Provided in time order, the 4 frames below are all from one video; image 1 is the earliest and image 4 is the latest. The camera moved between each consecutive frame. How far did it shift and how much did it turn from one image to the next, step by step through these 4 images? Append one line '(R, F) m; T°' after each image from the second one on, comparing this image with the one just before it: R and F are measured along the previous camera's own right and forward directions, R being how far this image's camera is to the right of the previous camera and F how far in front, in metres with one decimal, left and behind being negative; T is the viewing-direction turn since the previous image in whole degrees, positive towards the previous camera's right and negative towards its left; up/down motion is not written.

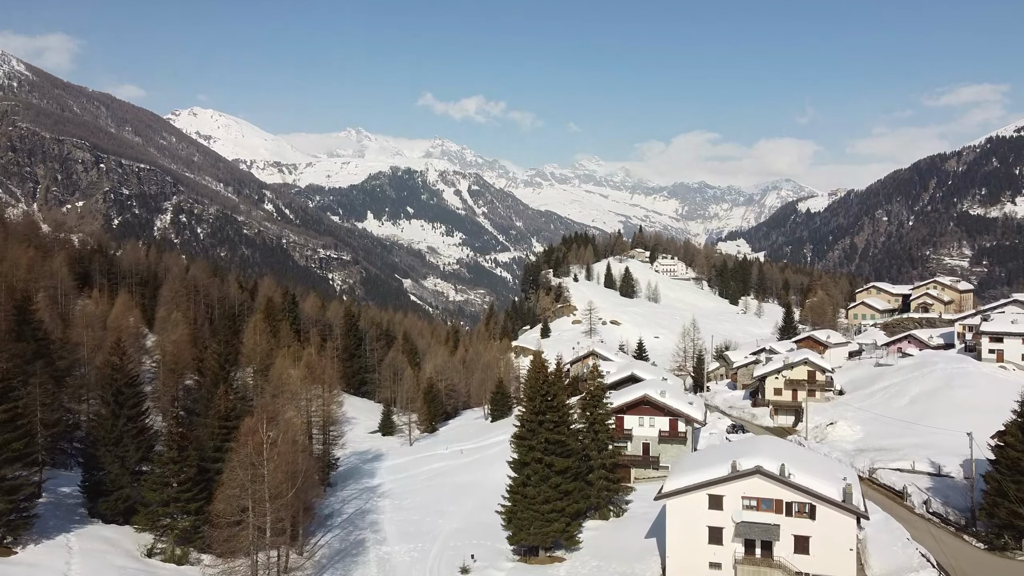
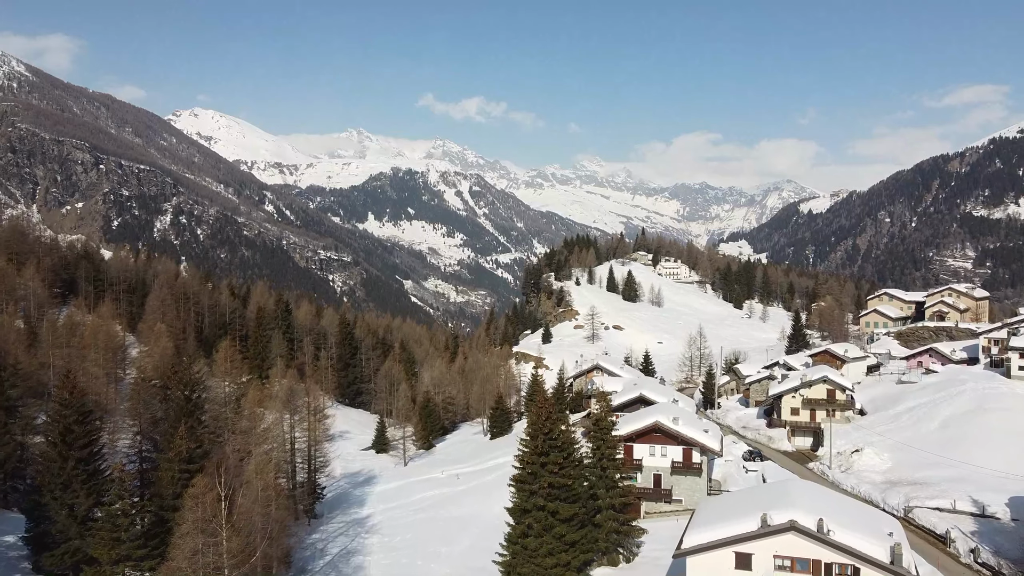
(+0.1, +3.7) m; 0°
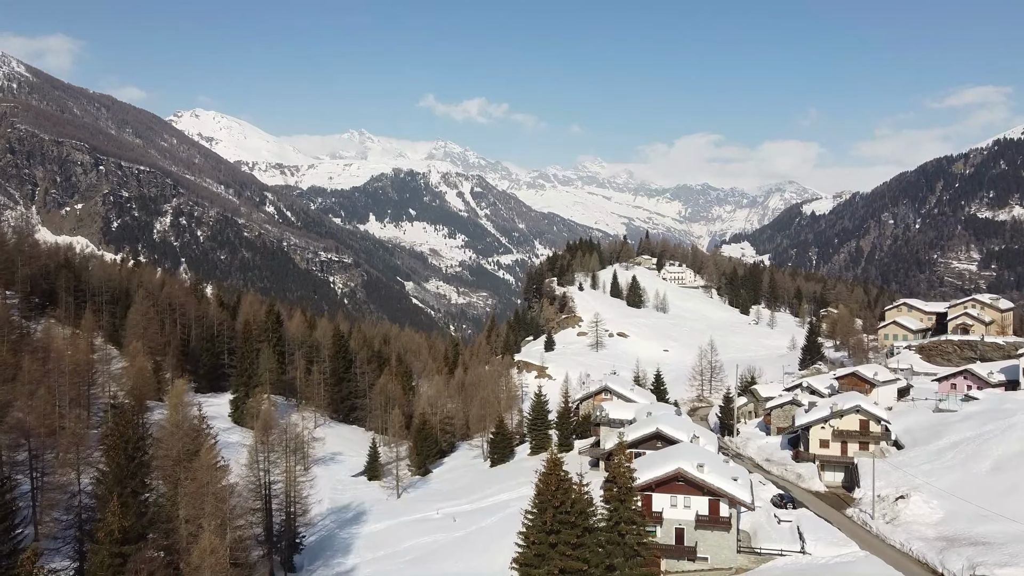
(0.0, +5.1) m; 0°
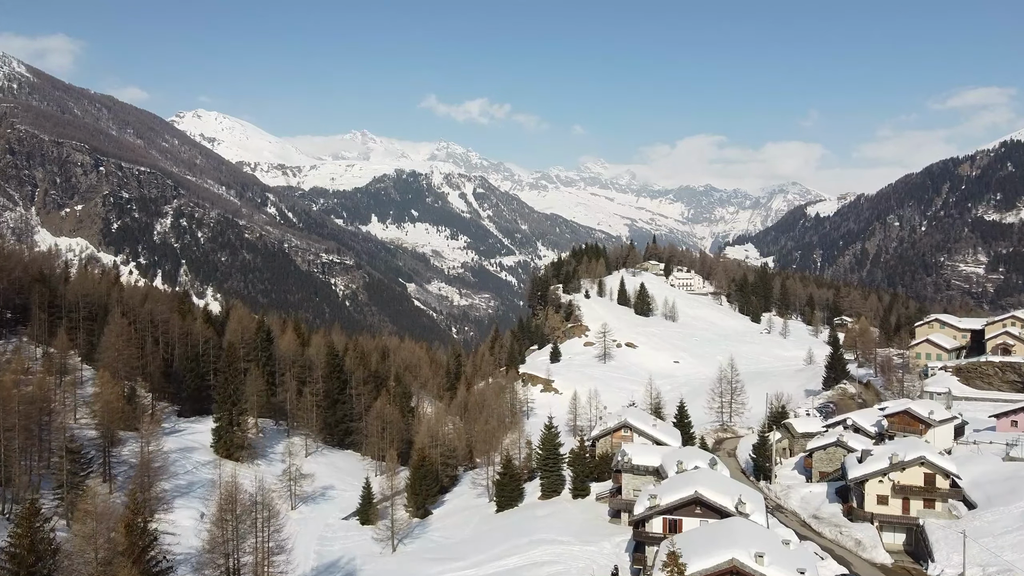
(-0.5, +7.0) m; 0°
